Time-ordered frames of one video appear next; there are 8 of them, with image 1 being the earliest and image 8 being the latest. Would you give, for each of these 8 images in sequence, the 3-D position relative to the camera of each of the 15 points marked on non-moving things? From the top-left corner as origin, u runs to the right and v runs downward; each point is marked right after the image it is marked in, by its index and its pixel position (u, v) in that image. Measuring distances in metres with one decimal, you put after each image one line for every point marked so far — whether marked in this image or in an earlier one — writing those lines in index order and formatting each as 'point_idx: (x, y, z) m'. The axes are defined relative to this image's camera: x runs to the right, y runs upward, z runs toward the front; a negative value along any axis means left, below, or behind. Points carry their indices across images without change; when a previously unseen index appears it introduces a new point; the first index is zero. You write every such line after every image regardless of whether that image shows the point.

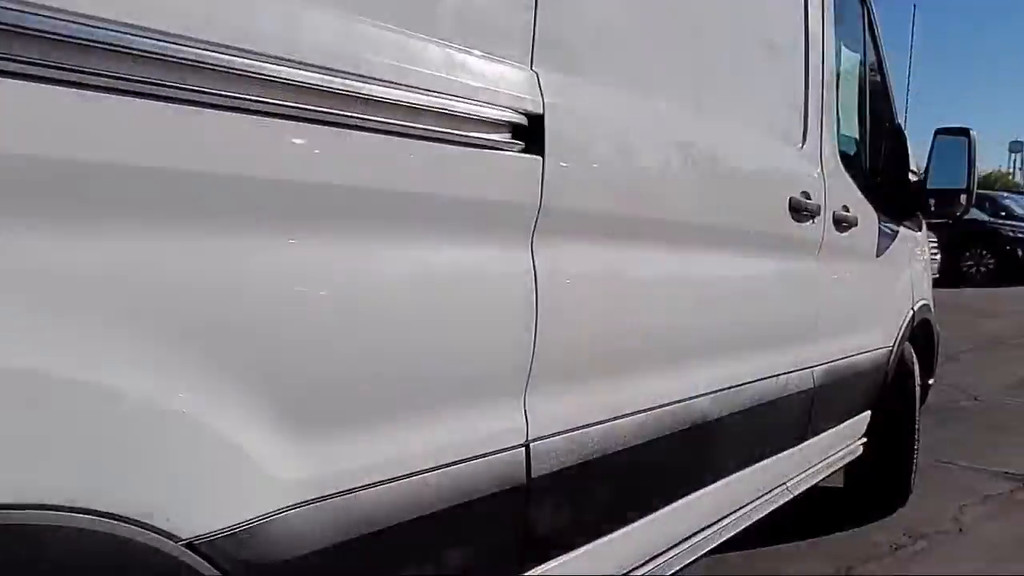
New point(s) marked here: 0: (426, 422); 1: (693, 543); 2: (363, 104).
0: (-0.1, -0.2, +1.5) m
1: (+0.5, -0.7, +2.4) m
2: (-0.2, +0.3, +1.4) m
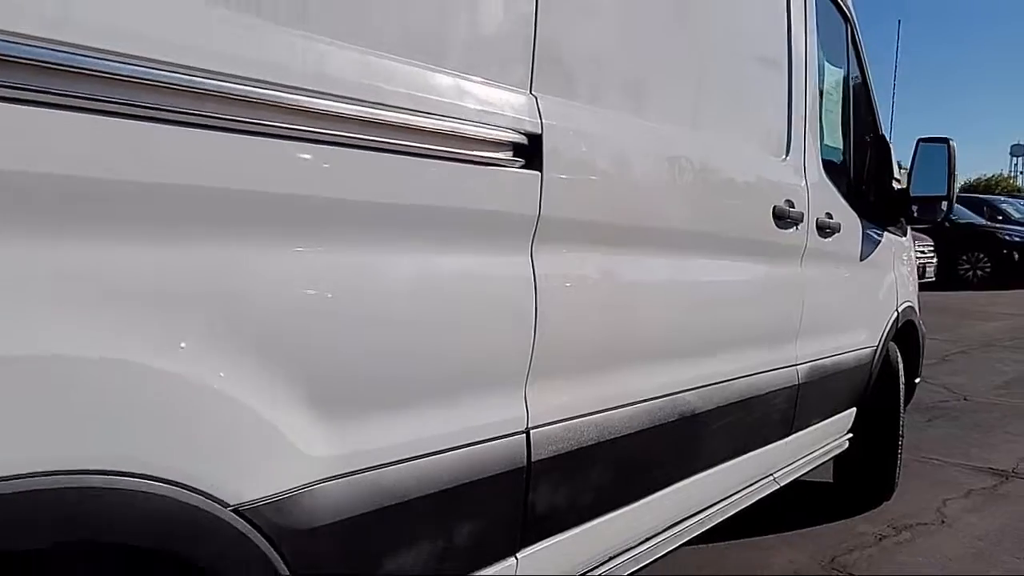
0: (-0.1, -0.2, +1.7) m
1: (+0.5, -0.7, +2.6) m
2: (-0.2, +0.3, +1.5) m
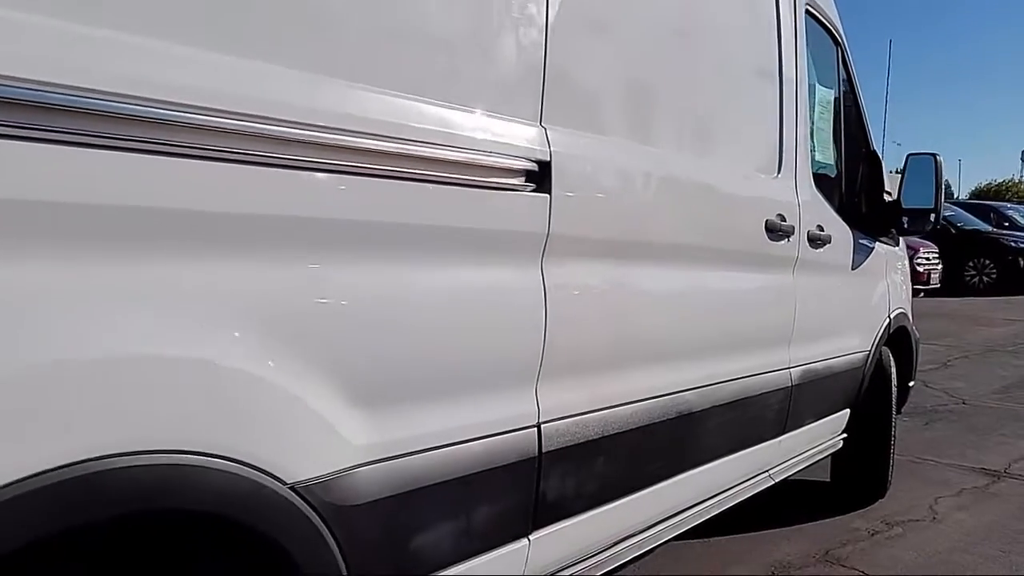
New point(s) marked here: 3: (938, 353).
0: (-0.1, -0.3, +1.9) m
1: (+0.5, -0.7, +2.8) m
2: (-0.2, +0.3, +1.8) m
3: (+4.5, -0.7, +9.1) m
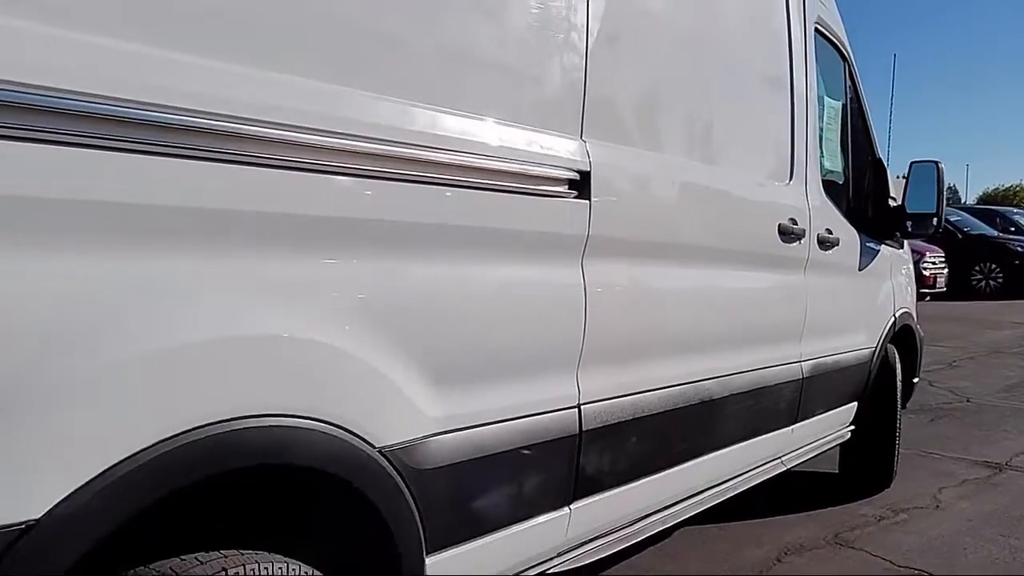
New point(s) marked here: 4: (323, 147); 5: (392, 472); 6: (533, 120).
0: (0.0, -0.2, +2.1) m
1: (+0.6, -0.7, +3.0) m
2: (-0.1, +0.3, +2.0) m
3: (+4.6, -0.7, +9.3) m
4: (-0.3, +0.3, +1.7) m
5: (-0.2, -0.4, +1.8) m
6: (+0.1, +0.4, +2.2) m
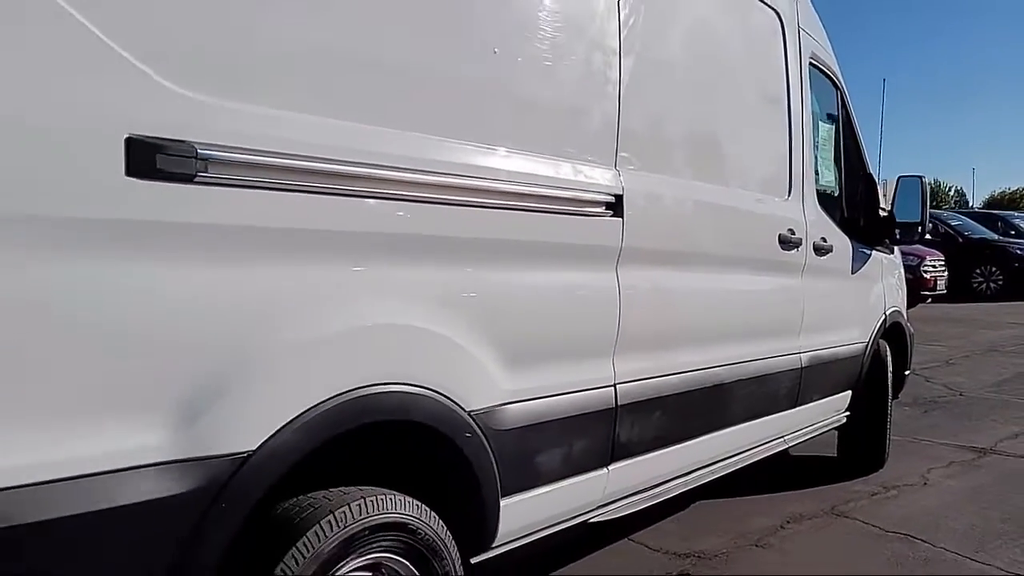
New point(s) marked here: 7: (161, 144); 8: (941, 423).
0: (+0.2, -0.2, +2.7) m
1: (+0.8, -0.7, +3.6) m
2: (+0.1, +0.3, +2.6) m
3: (+4.8, -0.7, +9.8) m
4: (-0.2, +0.3, +2.2) m
5: (-0.1, -0.4, +2.4) m
6: (+0.2, +0.4, +2.7) m
7: (-0.6, +0.3, +1.6) m
8: (+3.2, -1.0, +6.4) m
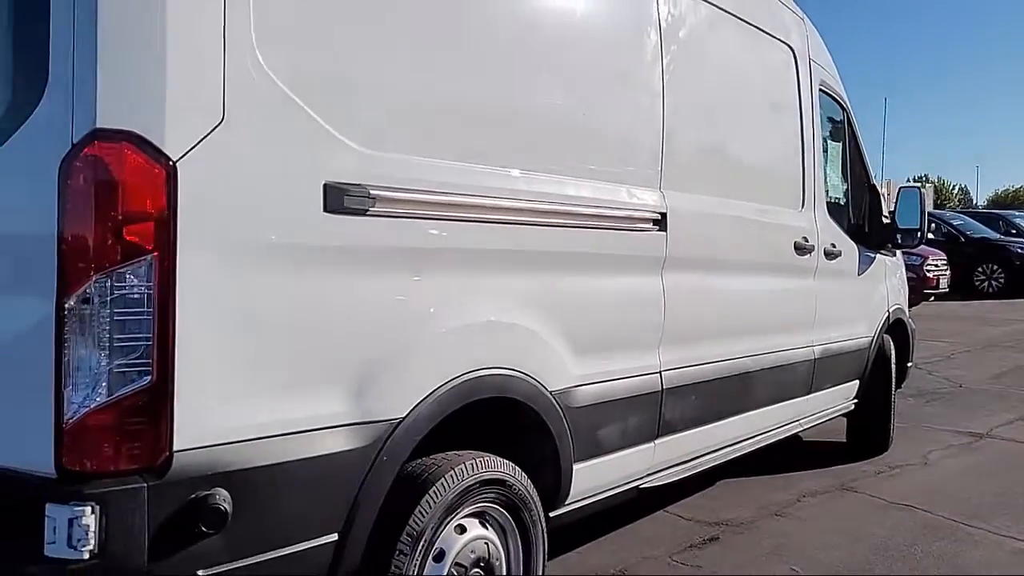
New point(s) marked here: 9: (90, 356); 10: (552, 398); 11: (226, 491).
0: (+0.4, -0.3, +3.2) m
1: (+1.1, -0.7, +4.1) m
2: (+0.3, +0.3, +3.1) m
3: (+5.1, -0.7, +10.3) m
4: (0.0, +0.3, +2.8) m
5: (+0.1, -0.4, +2.9) m
6: (+0.5, +0.4, +3.3) m
7: (-0.4, +0.3, +2.2) m
8: (+3.4, -1.0, +6.9) m
9: (-0.9, -0.1, +1.8) m
10: (+0.1, -0.4, +2.9) m
11: (-0.6, -0.4, +1.9) m
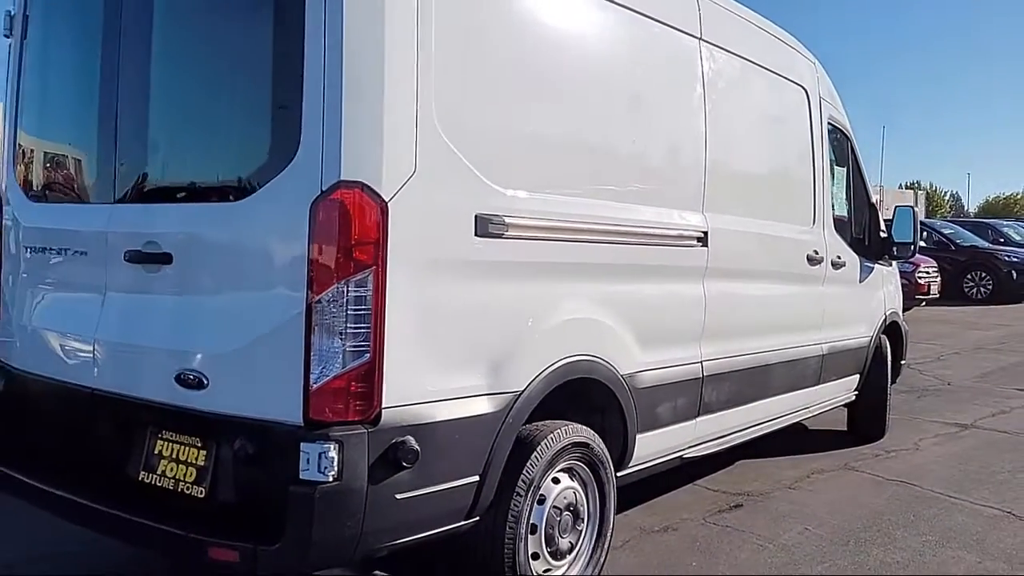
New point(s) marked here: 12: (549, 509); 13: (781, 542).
0: (+0.7, -0.3, +4.0) m
1: (+1.4, -0.8, +4.9) m
2: (+0.7, +0.2, +3.9) m
3: (+5.4, -0.8, +11.1) m
4: (+0.4, +0.2, +3.5) m
5: (+0.5, -0.4, +3.7) m
6: (+0.8, +0.4, +4.0) m
7: (-0.1, +0.2, +2.9) m
8: (+3.7, -1.0, +7.7) m
9: (-0.5, -0.2, +2.5) m
10: (+0.5, -0.4, +3.6) m
11: (-0.3, -0.5, +2.7) m
12: (+0.1, -0.8, +3.3) m
13: (+1.4, -1.3, +4.4) m
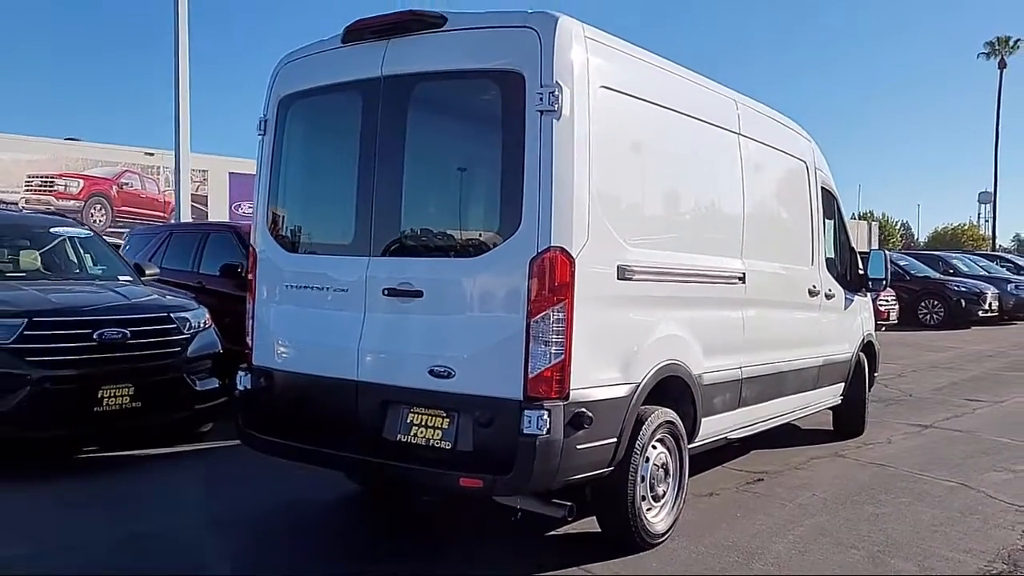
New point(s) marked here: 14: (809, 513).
0: (+1.3, -0.4, +5.5) m
1: (+1.9, -1.0, +6.4) m
2: (+1.3, +0.1, +5.4) m
3: (+5.7, -1.2, +12.8) m
4: (+1.0, +0.1, +5.0) m
5: (+1.1, -0.6, +5.2) m
6: (+1.4, +0.2, +5.6) m
7: (+0.6, +0.1, +4.4) m
8: (+4.1, -1.3, +9.3) m
9: (+0.1, -0.3, +4.0) m
10: (+1.1, -0.5, +5.1) m
11: (+0.4, -0.6, +4.1) m
12: (+0.8, -1.0, +4.8) m
13: (+1.9, -1.5, +5.9) m
14: (+1.9, -1.5, +5.7) m
